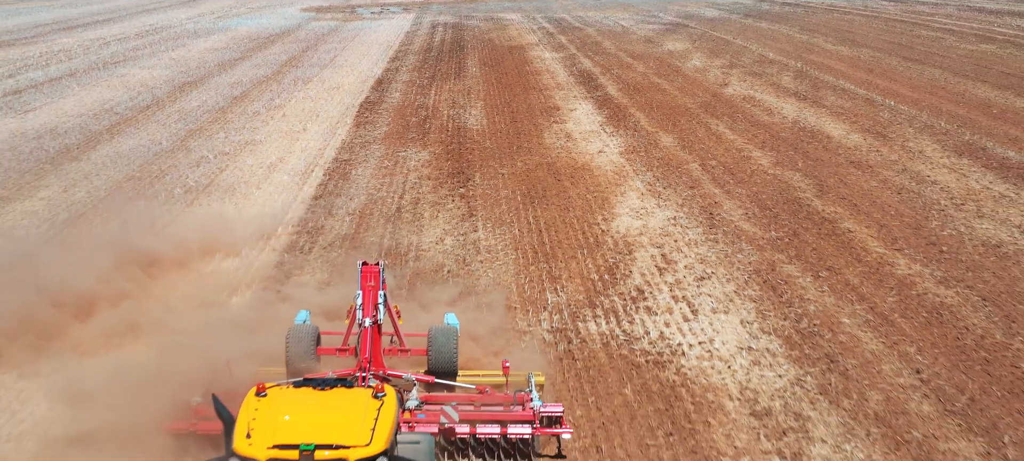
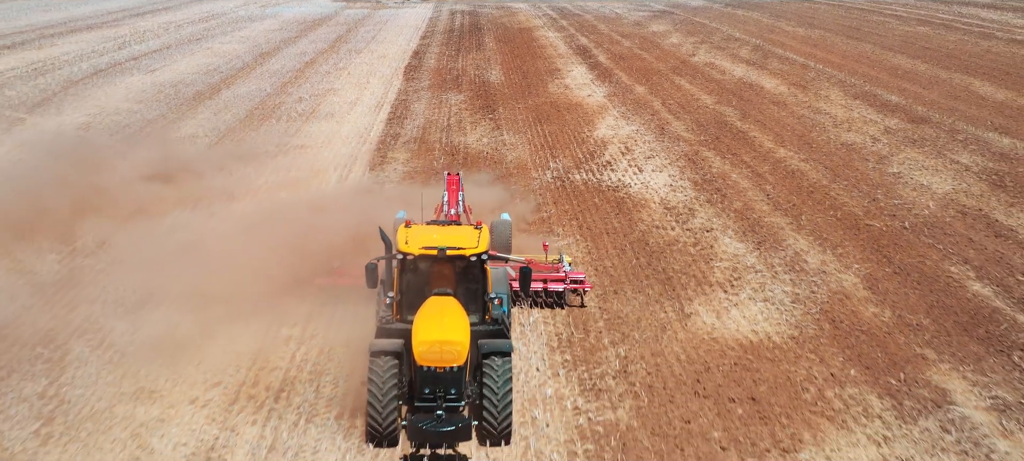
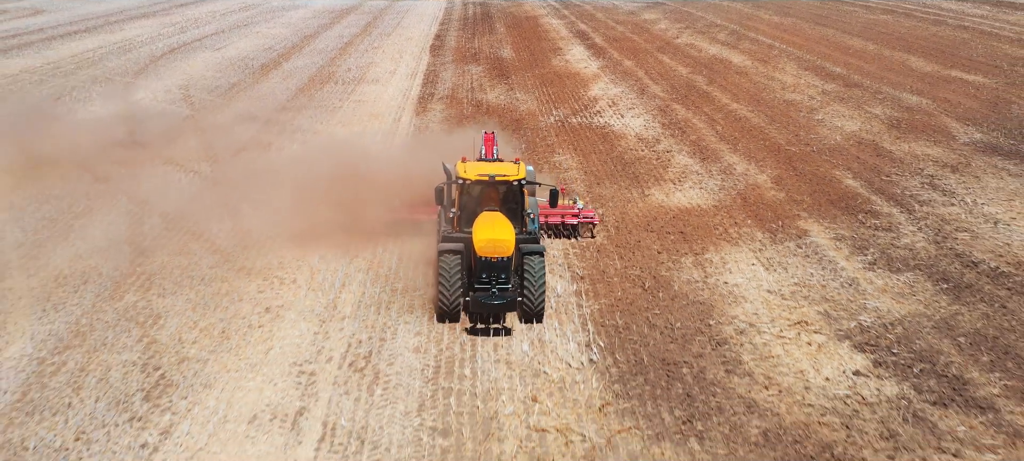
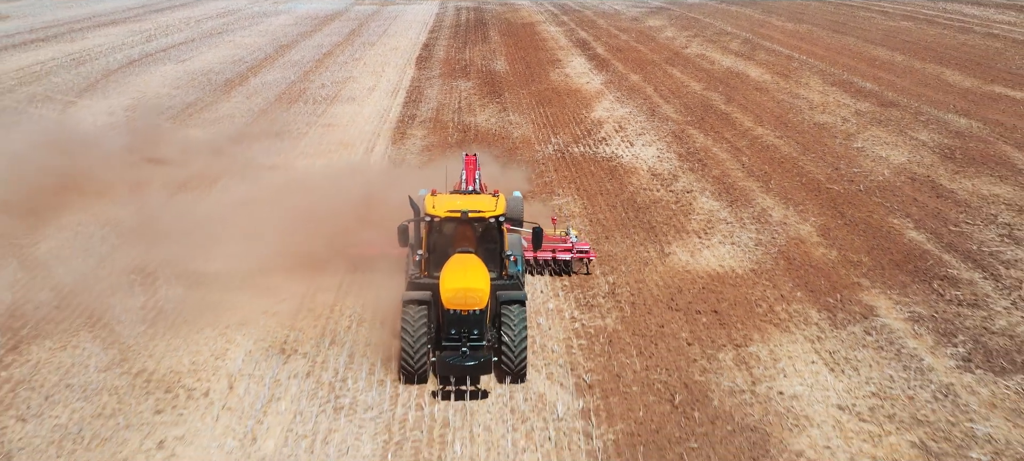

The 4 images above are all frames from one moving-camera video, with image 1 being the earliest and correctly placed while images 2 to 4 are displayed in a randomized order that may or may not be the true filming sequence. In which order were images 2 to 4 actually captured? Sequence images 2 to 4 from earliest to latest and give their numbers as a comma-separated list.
2, 4, 3
